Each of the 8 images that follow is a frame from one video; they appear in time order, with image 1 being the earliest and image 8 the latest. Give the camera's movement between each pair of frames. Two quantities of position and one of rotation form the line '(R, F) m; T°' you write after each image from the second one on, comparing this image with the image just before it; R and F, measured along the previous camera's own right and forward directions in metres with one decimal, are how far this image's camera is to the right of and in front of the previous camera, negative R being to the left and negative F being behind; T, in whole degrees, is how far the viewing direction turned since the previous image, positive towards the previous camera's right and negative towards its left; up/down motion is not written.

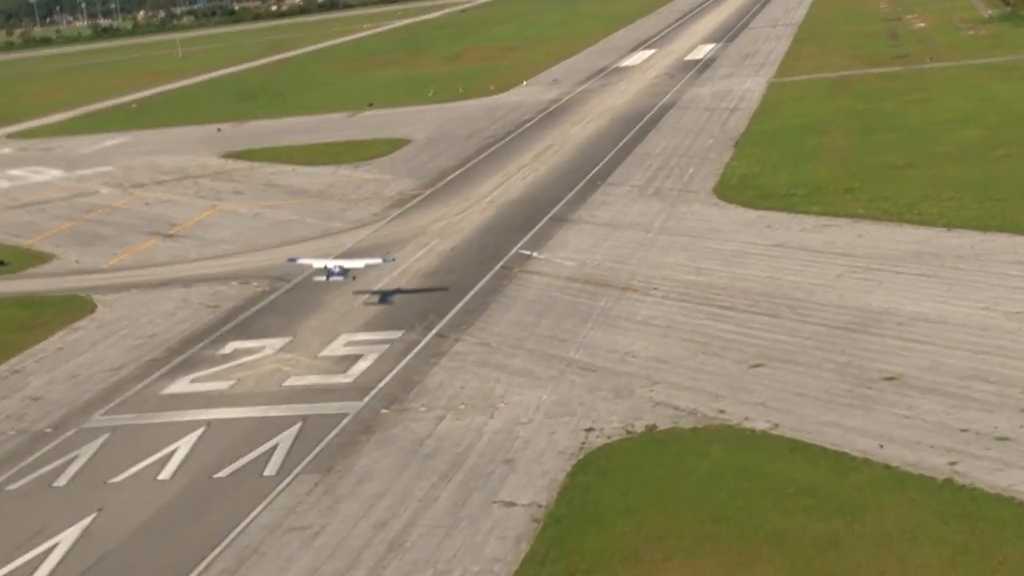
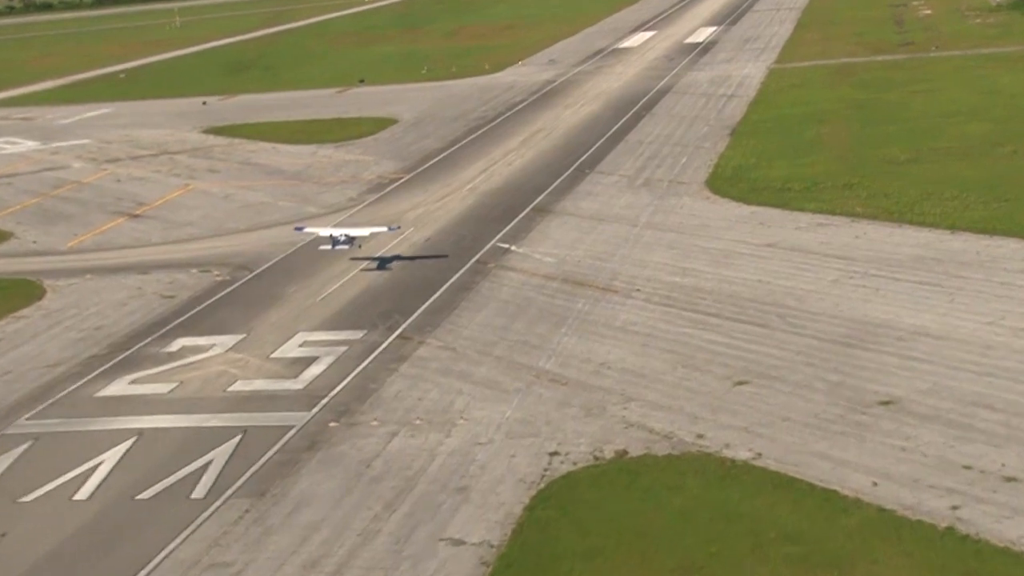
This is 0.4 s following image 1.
(+0.8, +3.7) m; 0°
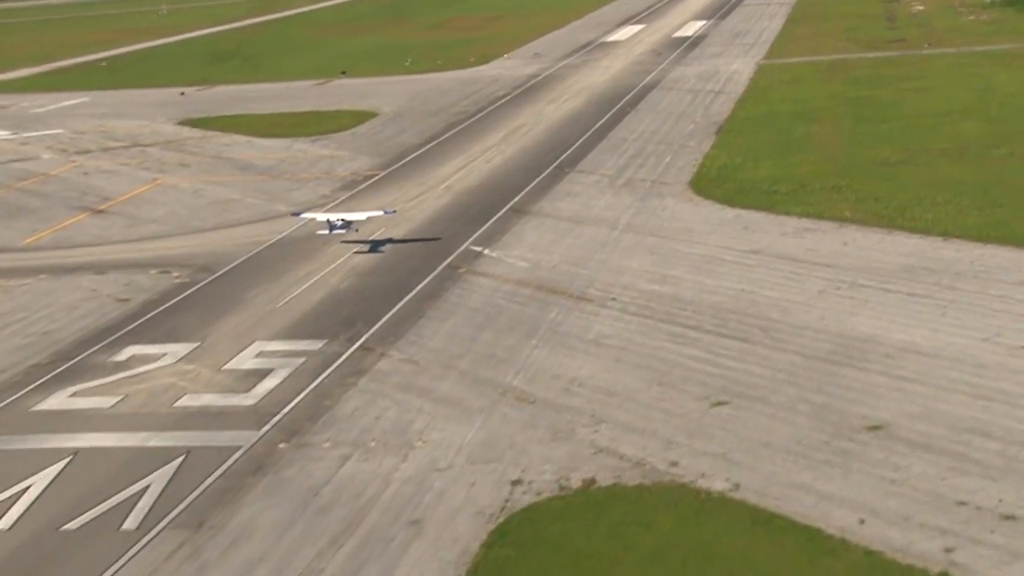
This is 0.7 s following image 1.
(+0.6, +2.6) m; 0°
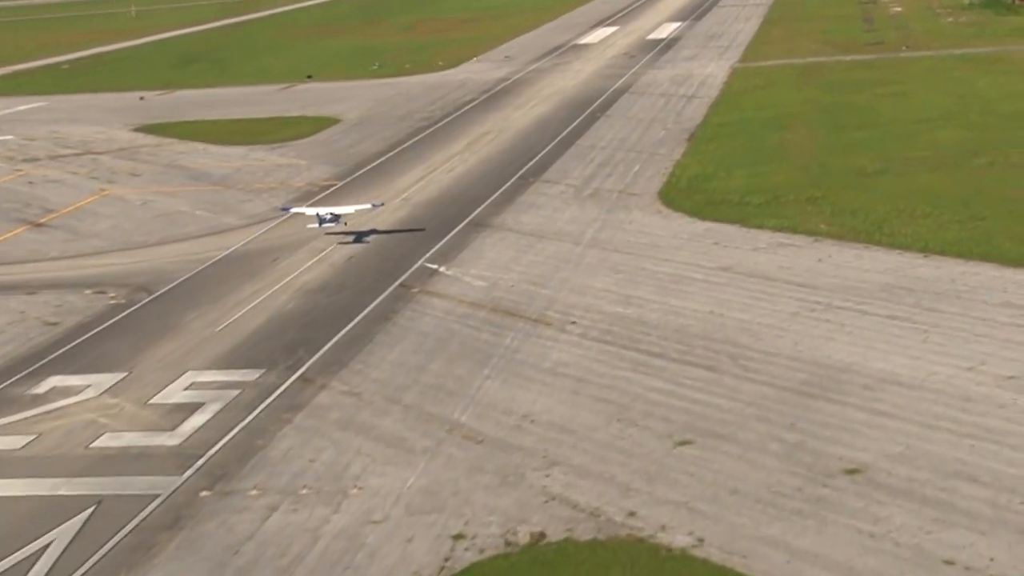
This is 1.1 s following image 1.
(+0.7, +3.1) m; +1°
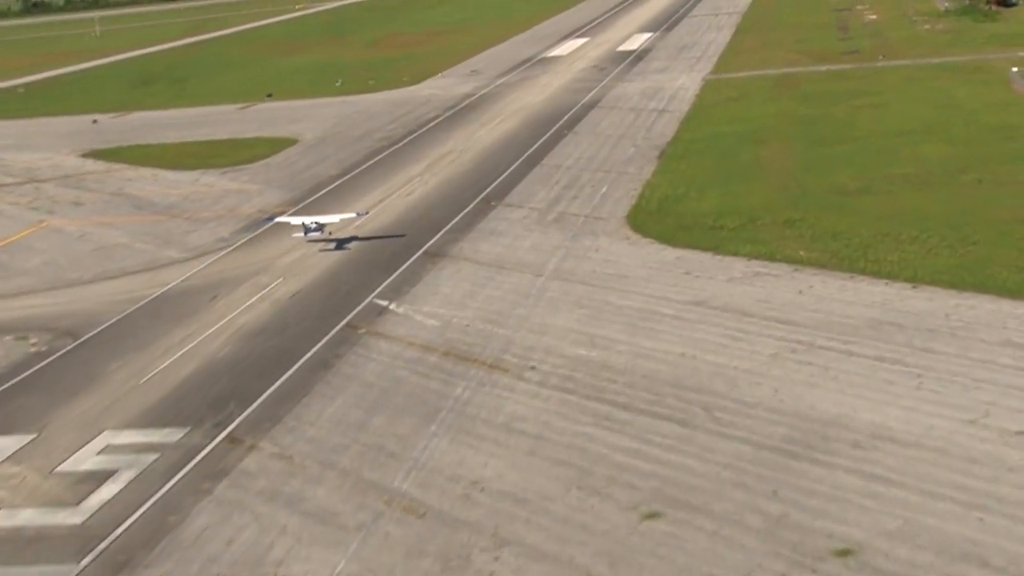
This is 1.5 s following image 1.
(+0.7, +4.2) m; +1°
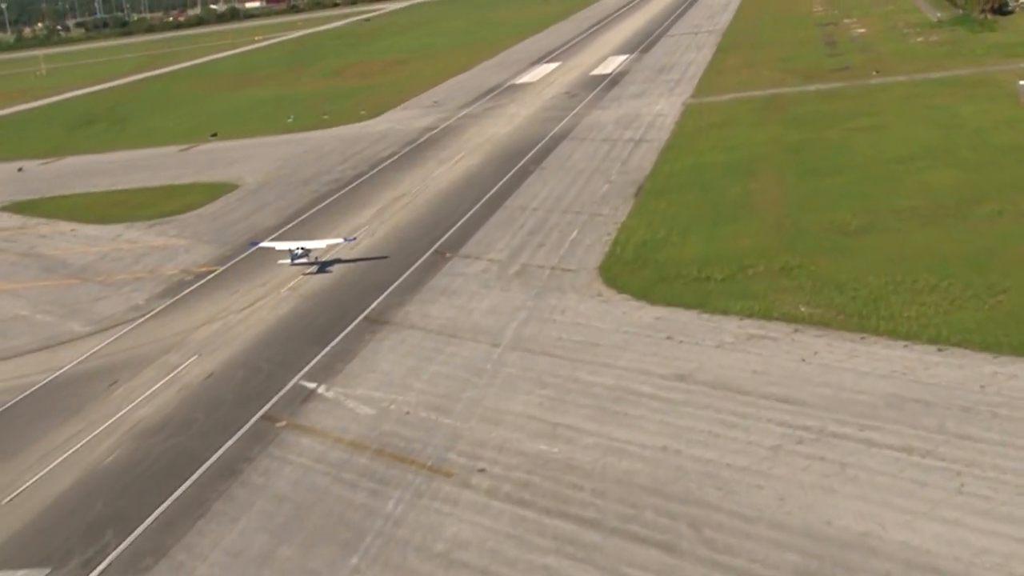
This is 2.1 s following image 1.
(+1.0, +7.7) m; 0°
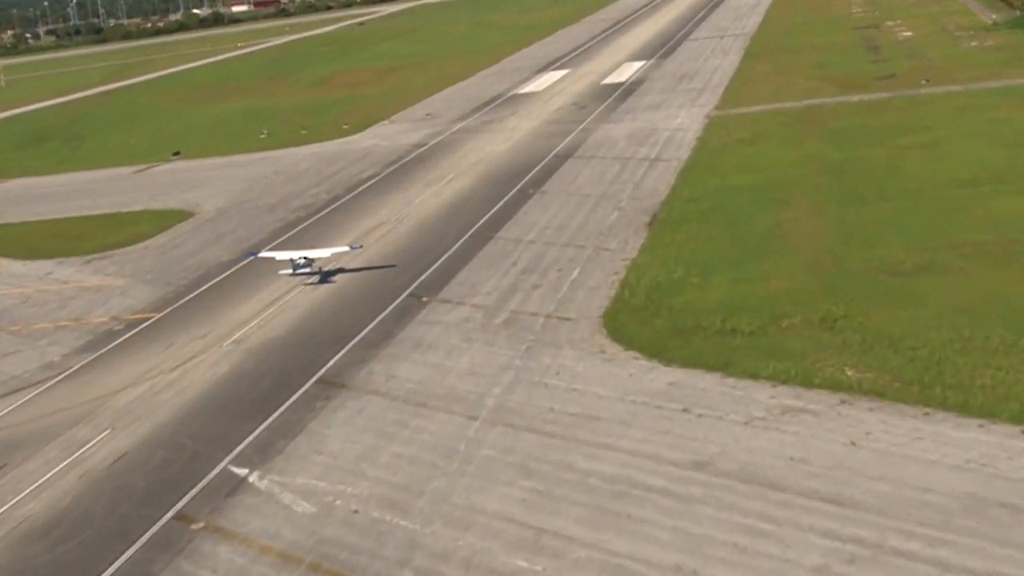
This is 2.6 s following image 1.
(+1.0, +7.9) m; -1°
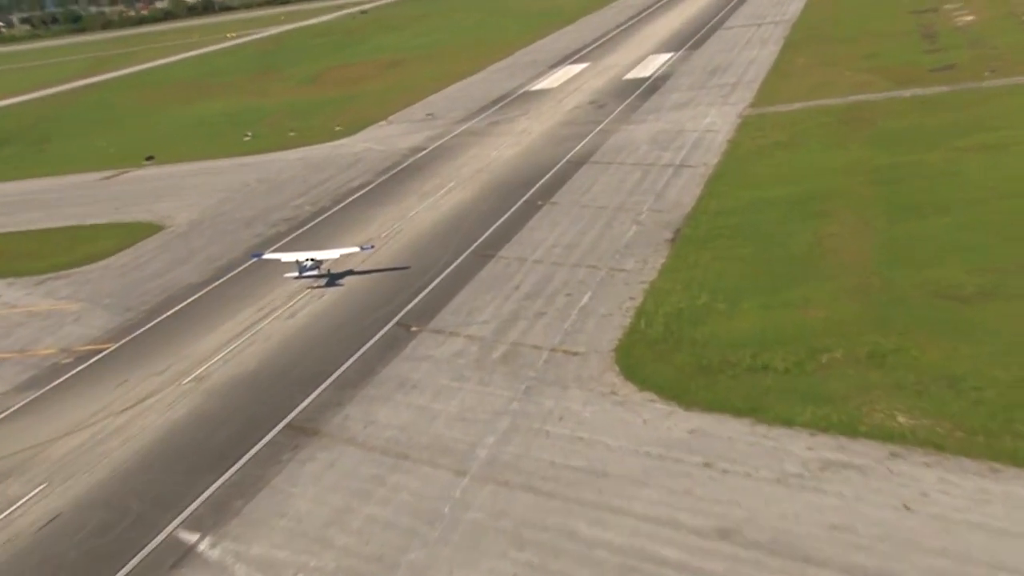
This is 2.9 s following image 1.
(+0.9, +4.8) m; -1°
